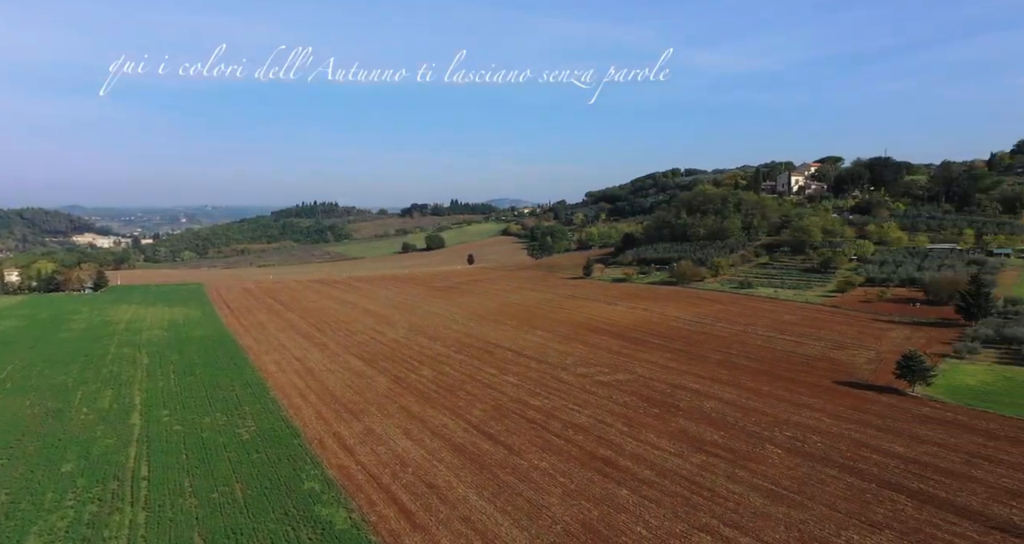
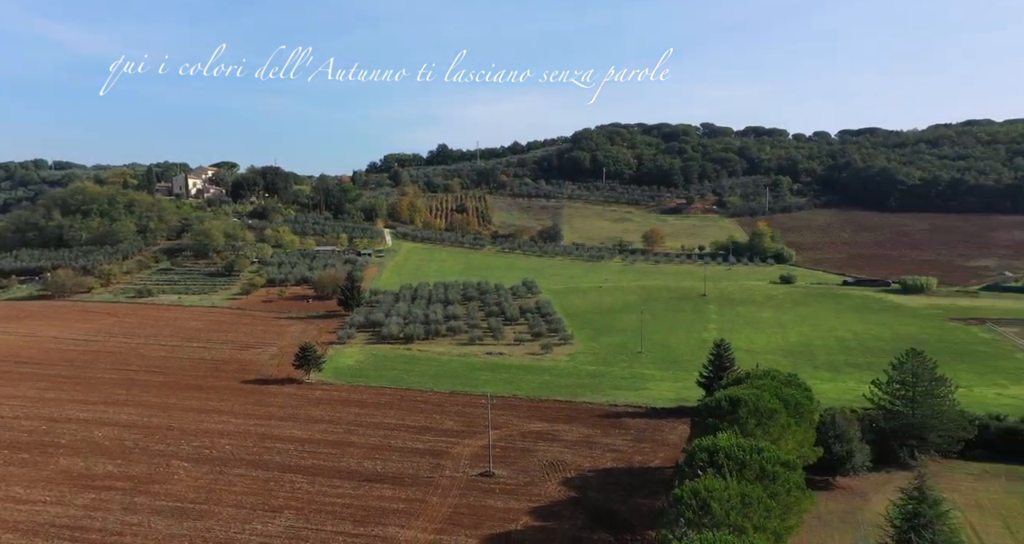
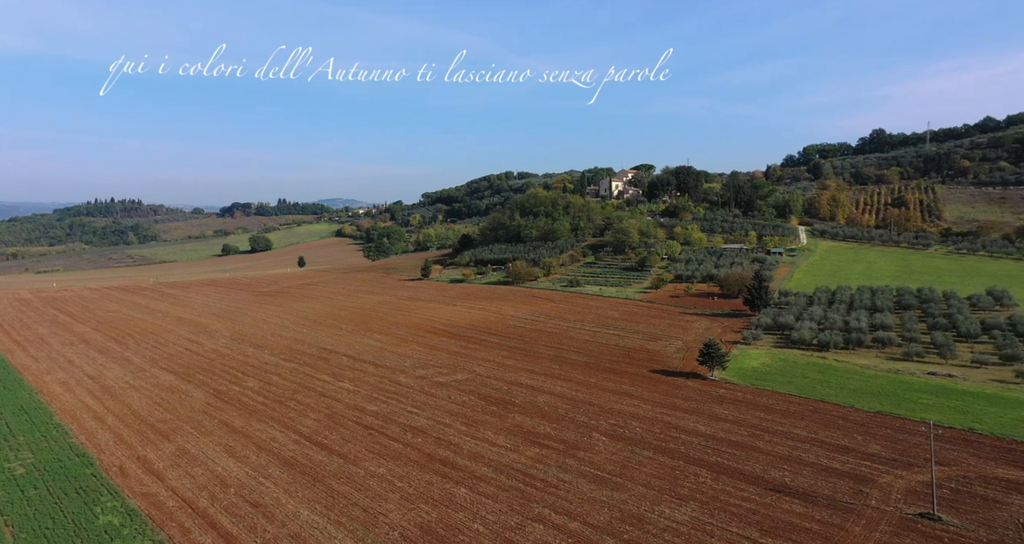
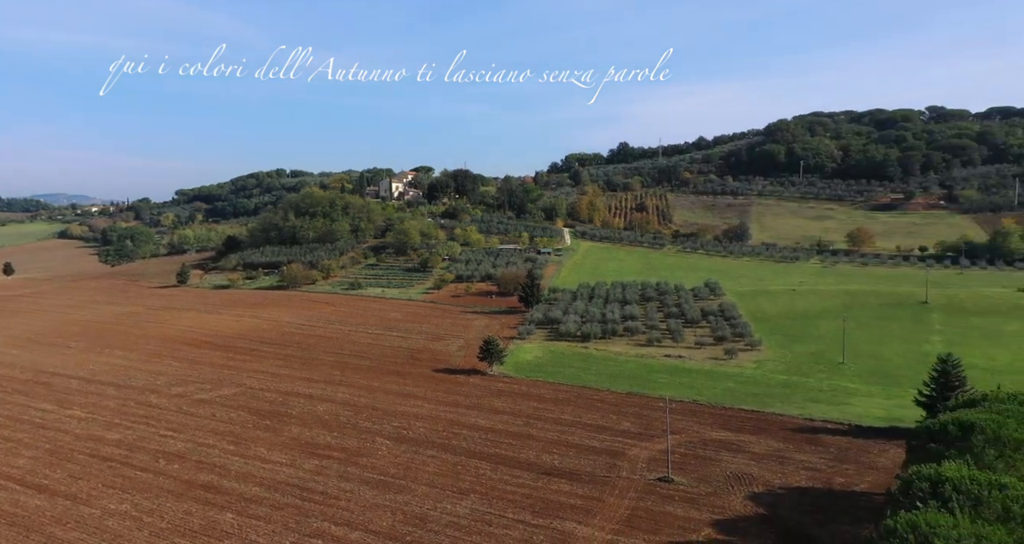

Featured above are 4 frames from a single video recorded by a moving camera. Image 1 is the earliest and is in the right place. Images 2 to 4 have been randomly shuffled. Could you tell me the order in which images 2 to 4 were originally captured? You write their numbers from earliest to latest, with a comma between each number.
3, 4, 2
